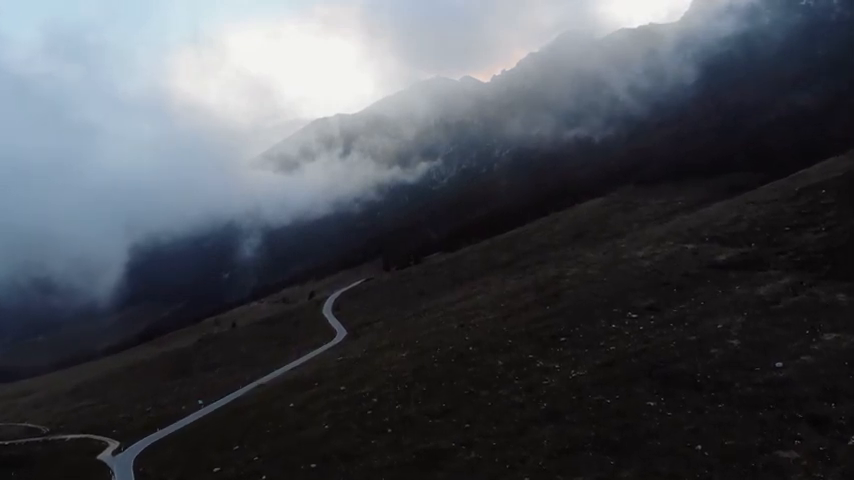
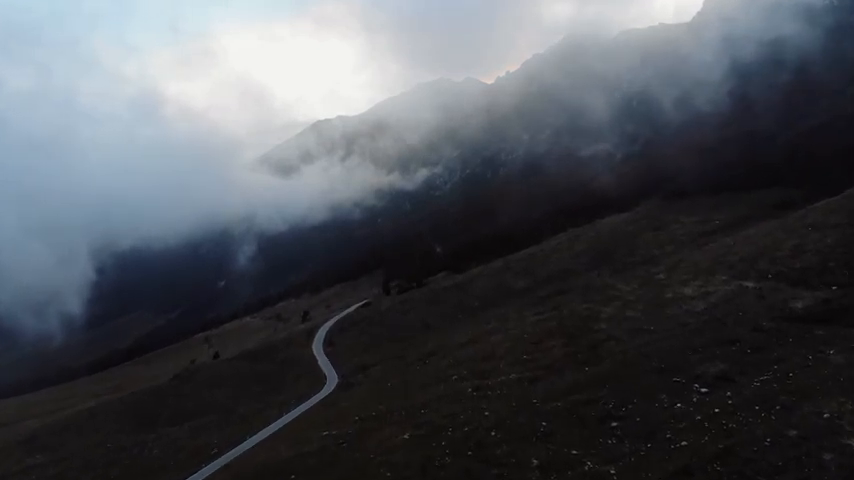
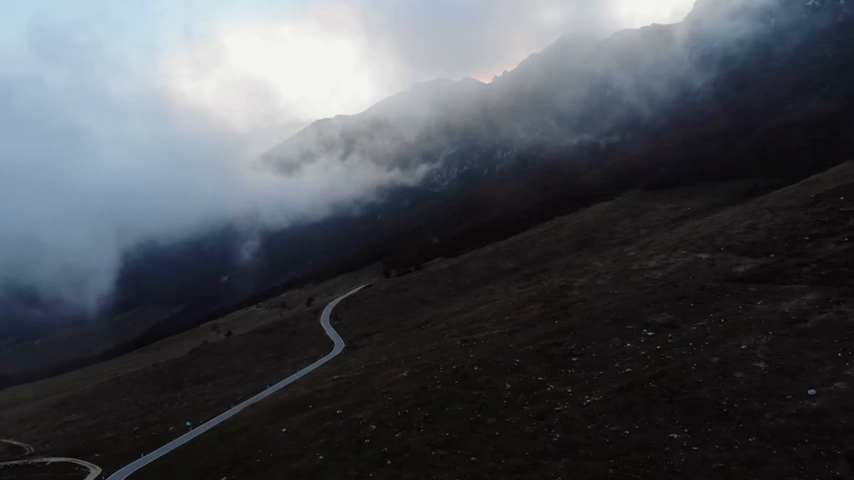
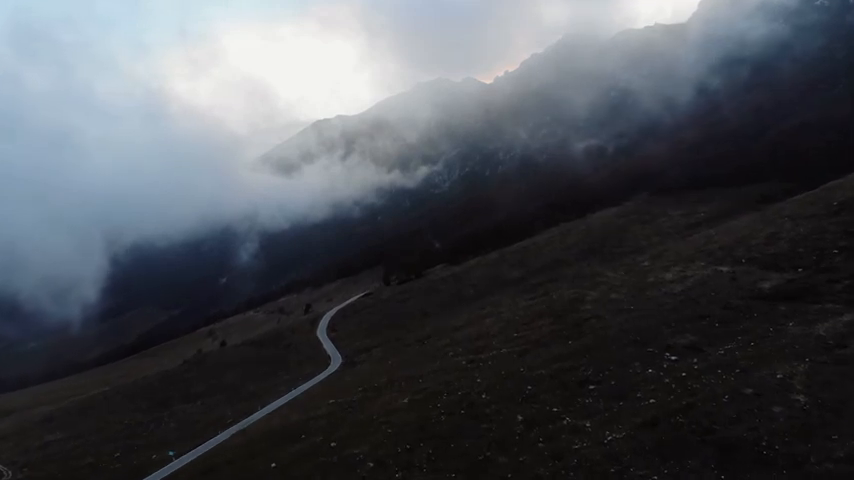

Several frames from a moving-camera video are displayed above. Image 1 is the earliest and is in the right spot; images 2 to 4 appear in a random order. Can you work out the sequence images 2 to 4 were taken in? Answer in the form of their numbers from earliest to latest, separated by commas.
3, 4, 2
